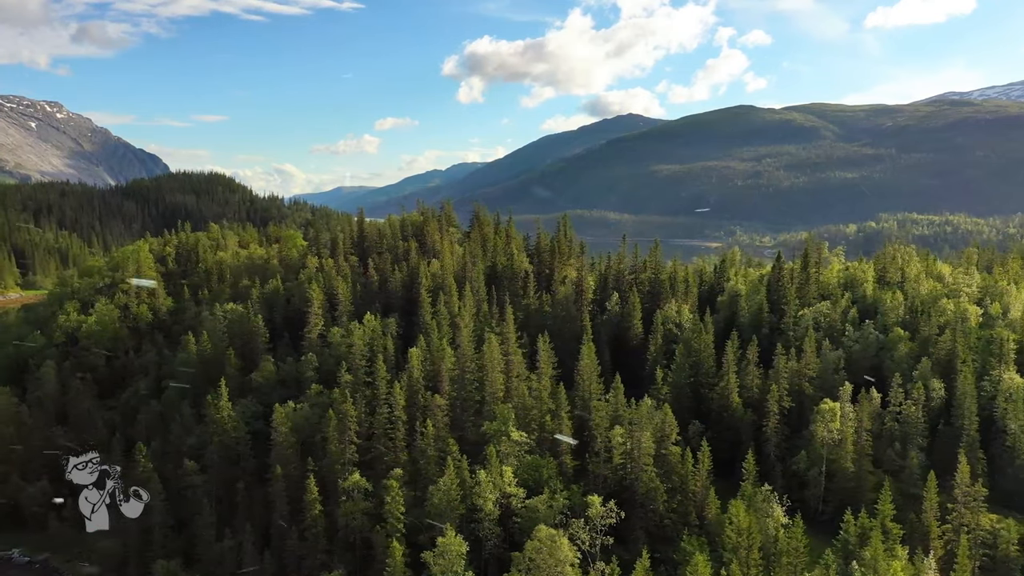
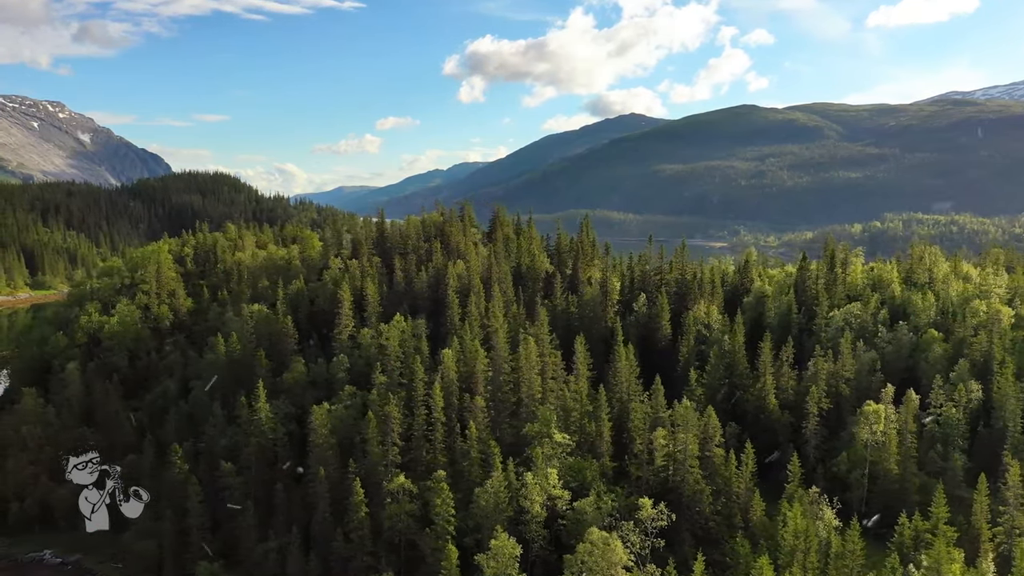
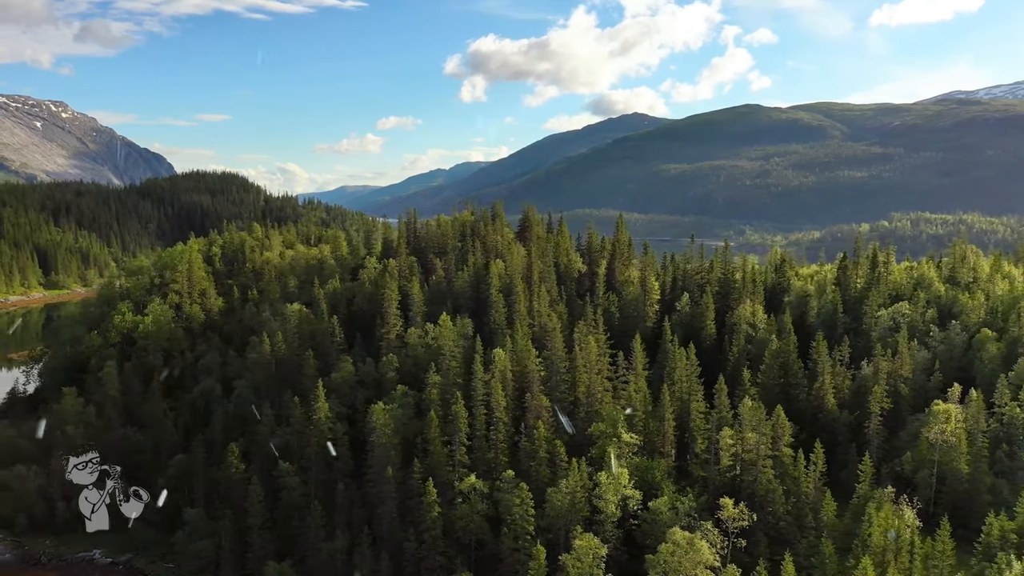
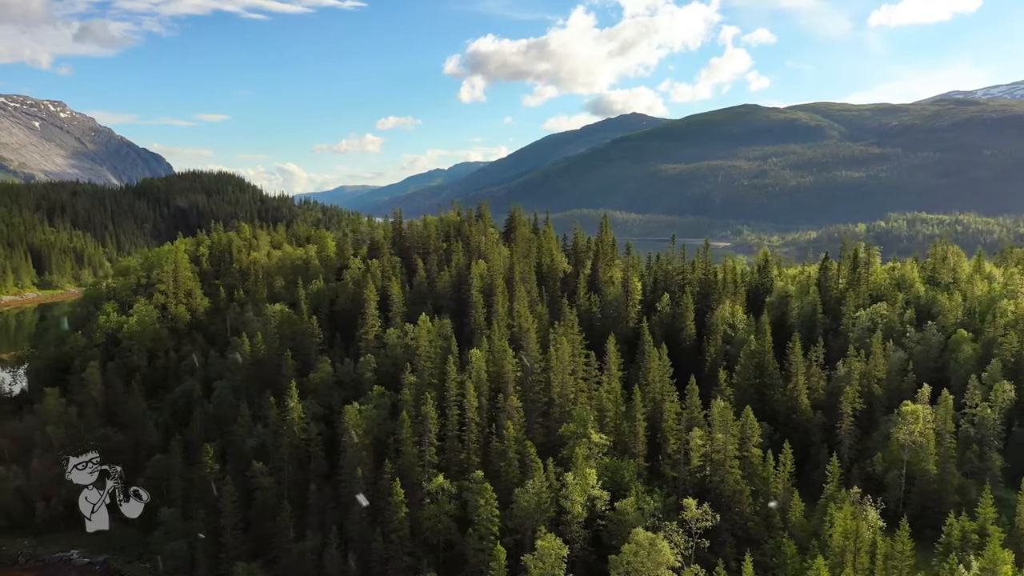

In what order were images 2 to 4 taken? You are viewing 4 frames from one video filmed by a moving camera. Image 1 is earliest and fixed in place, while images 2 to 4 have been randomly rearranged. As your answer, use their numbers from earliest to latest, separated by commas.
2, 4, 3
